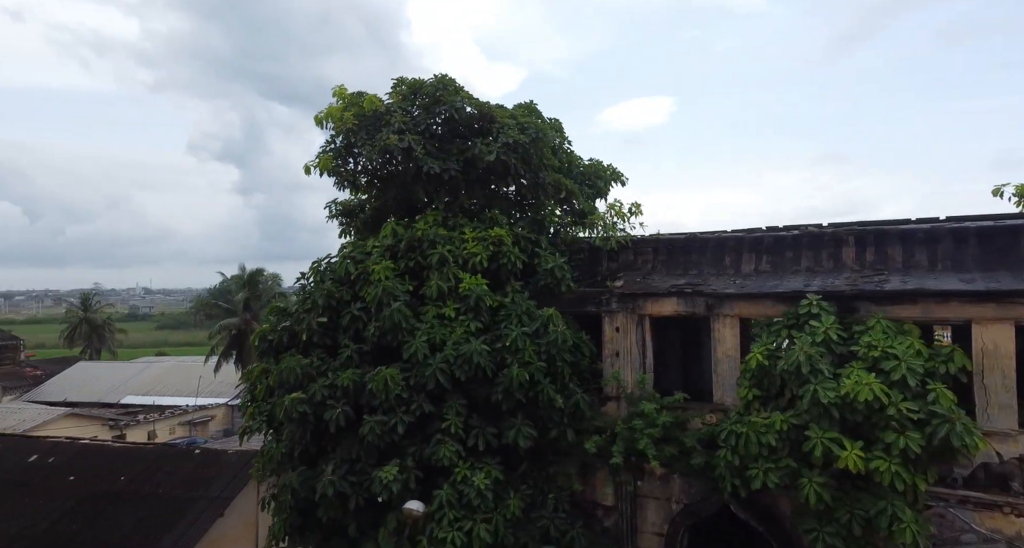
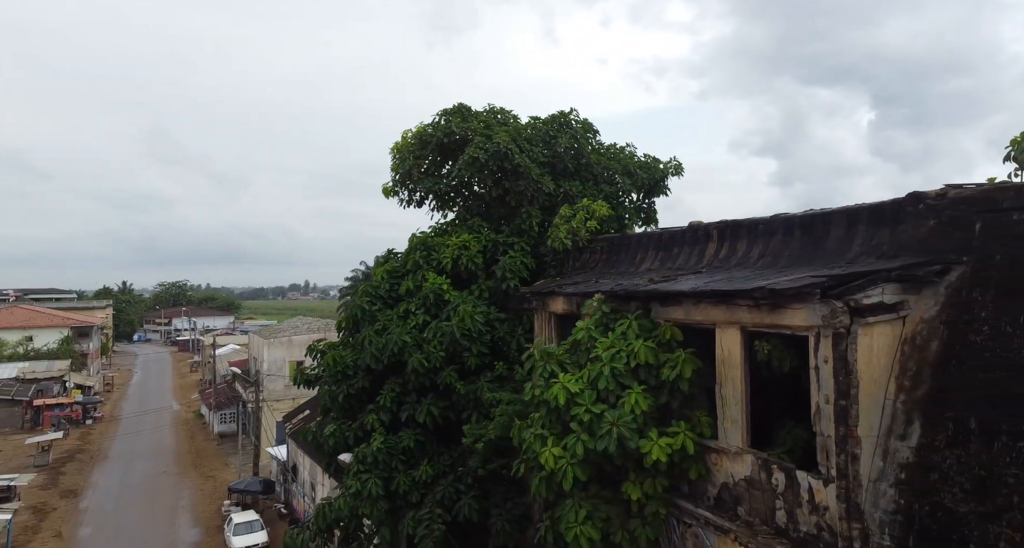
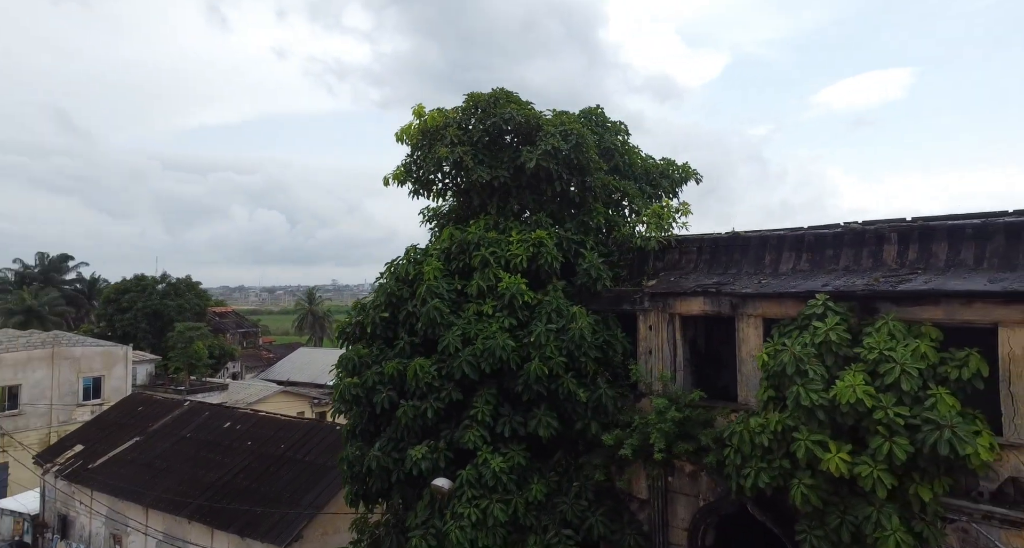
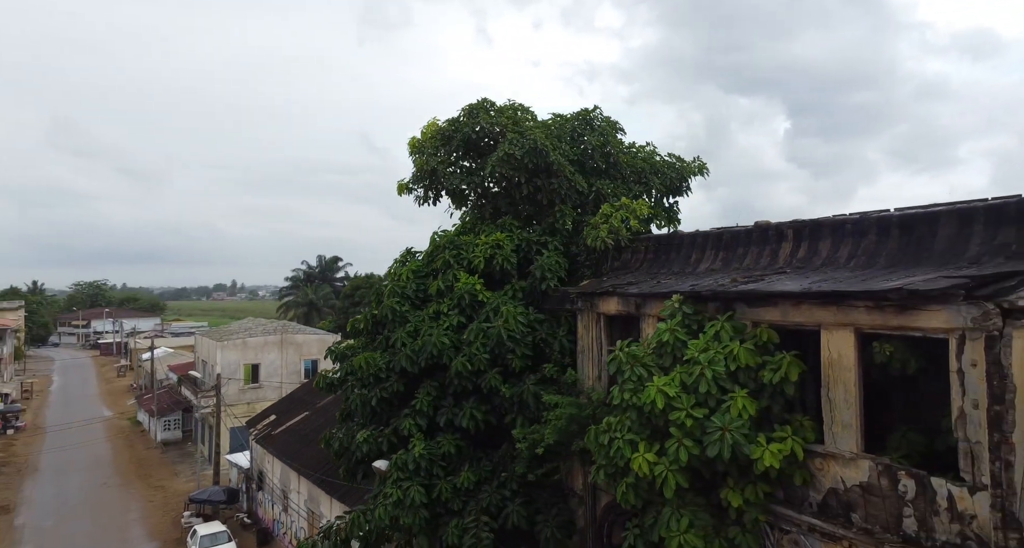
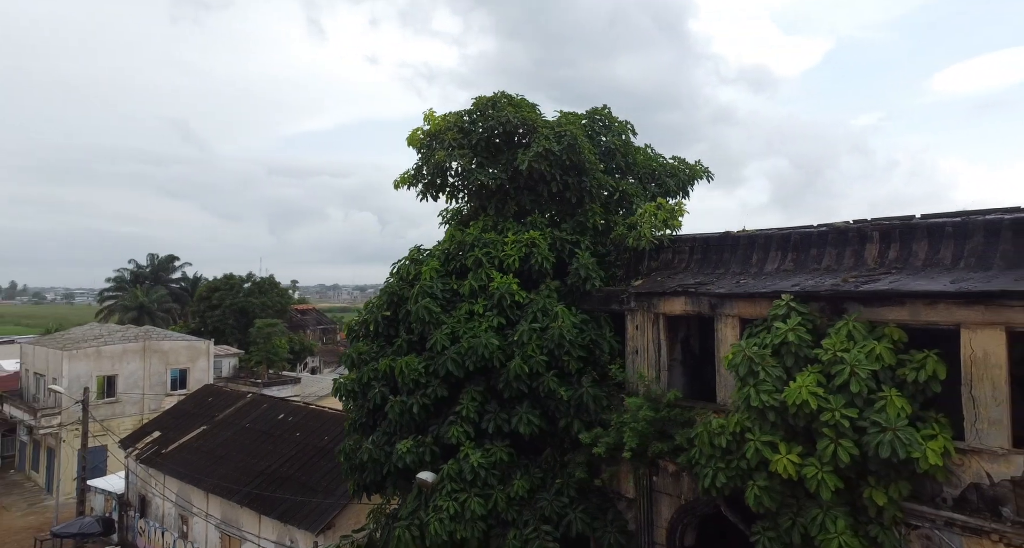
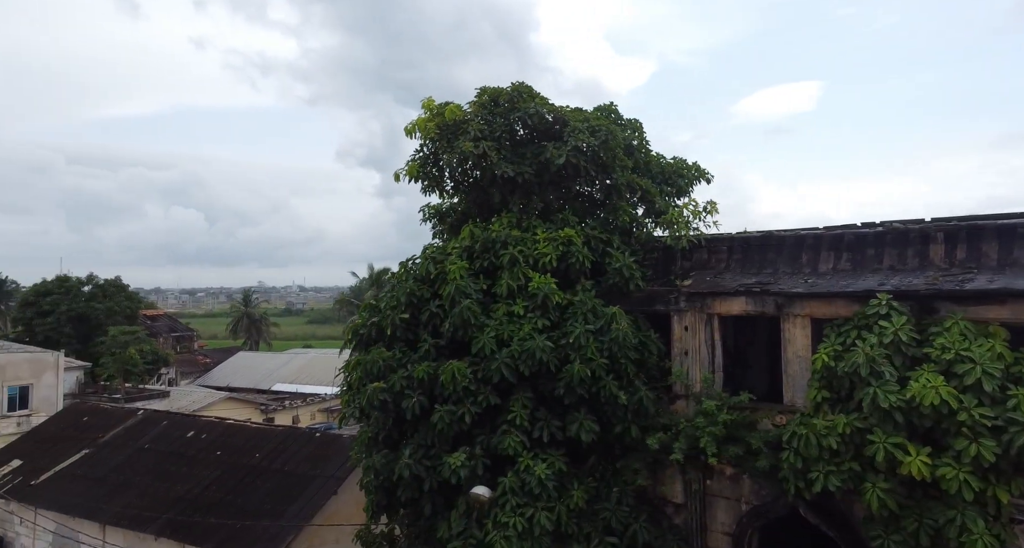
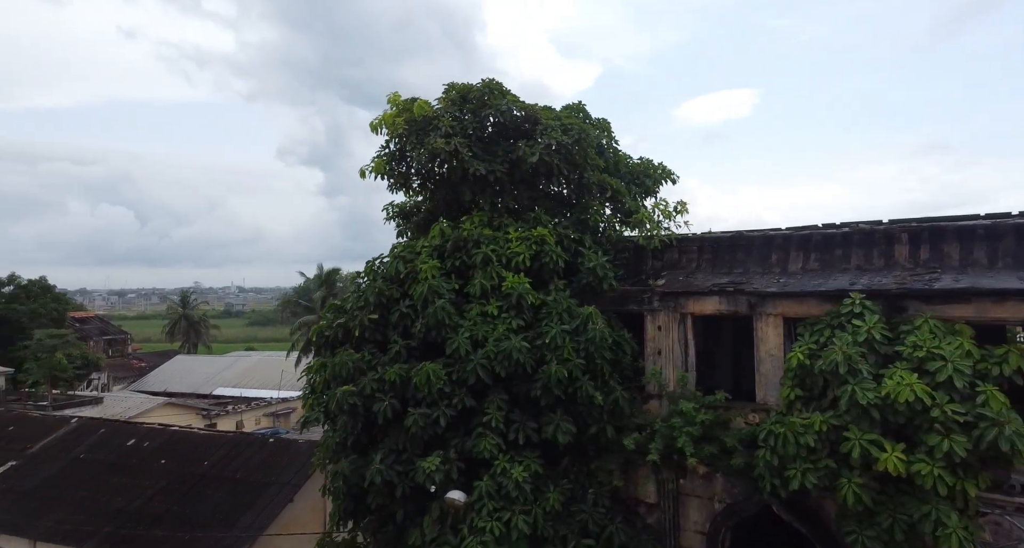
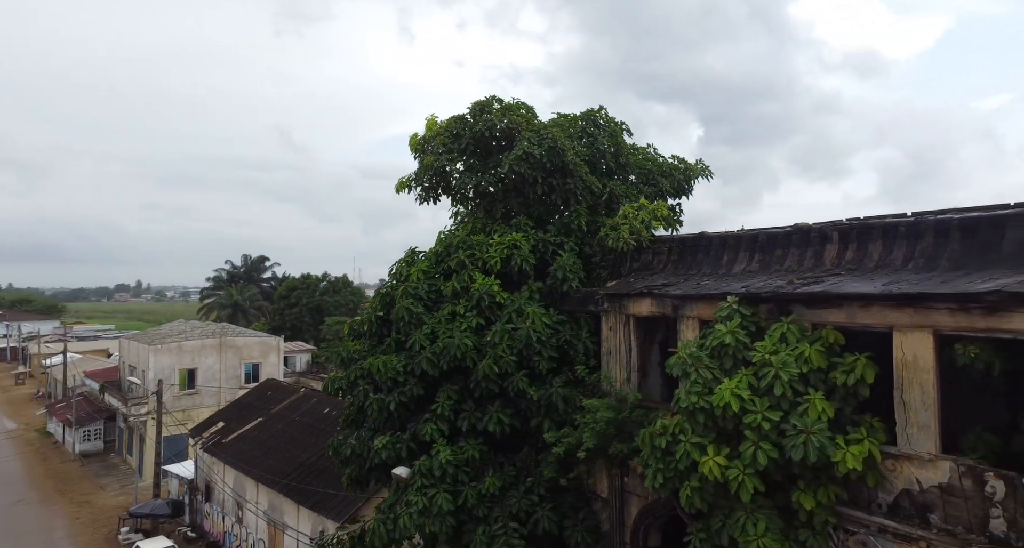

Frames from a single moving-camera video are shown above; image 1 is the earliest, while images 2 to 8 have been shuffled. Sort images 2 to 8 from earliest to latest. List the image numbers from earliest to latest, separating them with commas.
7, 6, 3, 5, 8, 4, 2
